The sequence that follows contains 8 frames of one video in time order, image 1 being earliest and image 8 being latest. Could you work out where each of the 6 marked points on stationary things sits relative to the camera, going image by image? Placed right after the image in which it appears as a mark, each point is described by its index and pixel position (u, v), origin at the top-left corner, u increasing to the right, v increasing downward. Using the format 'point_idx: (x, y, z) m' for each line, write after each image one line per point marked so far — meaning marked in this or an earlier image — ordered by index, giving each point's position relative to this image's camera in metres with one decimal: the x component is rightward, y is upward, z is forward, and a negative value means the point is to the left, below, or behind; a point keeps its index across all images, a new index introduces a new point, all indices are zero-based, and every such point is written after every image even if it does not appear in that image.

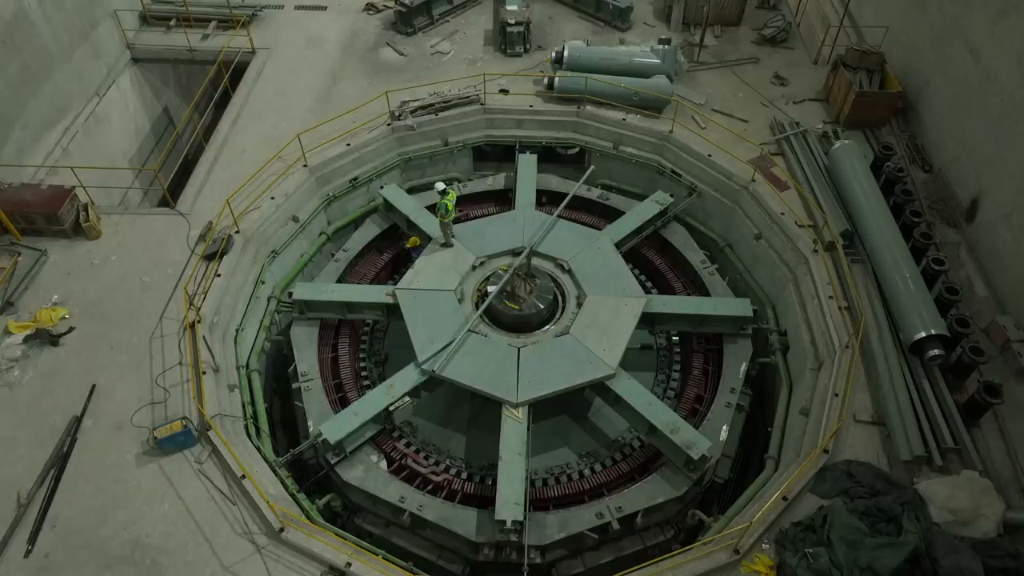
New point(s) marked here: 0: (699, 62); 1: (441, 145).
0: (+3.8, +4.7, +14.4) m
1: (-1.3, +2.7, +13.2) m
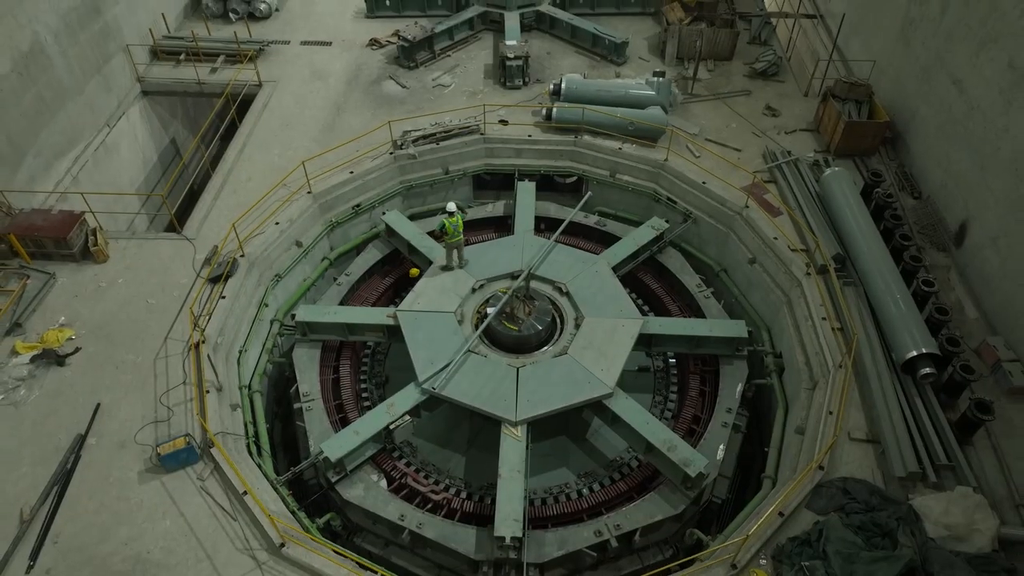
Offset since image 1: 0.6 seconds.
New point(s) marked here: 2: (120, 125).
0: (+3.8, +4.1, +14.9) m
1: (-1.3, +2.2, +13.5) m
2: (-8.1, +3.4, +14.5) m
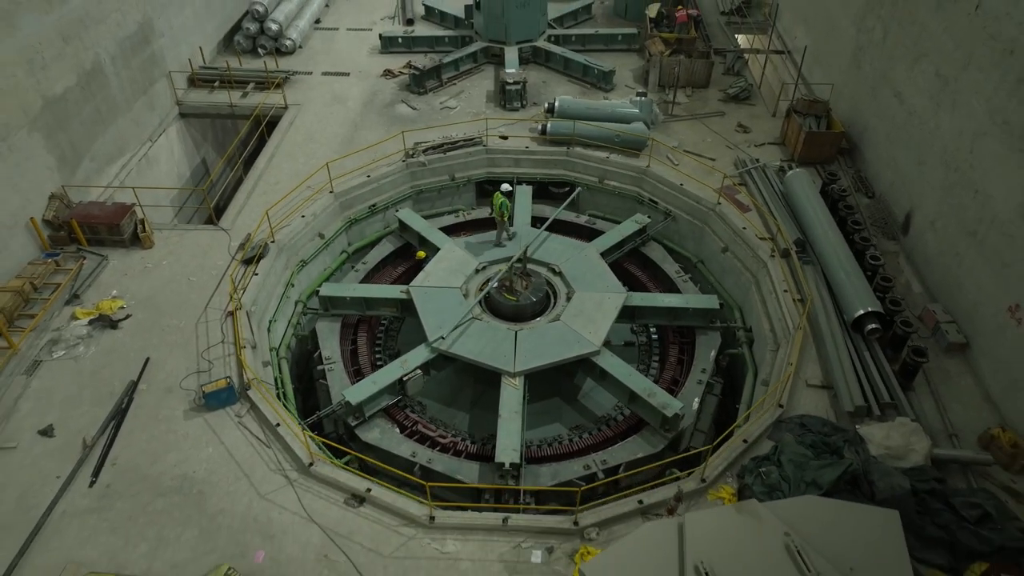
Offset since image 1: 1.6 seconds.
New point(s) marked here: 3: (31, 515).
0: (+3.8, +4.1, +16.7) m
1: (-1.4, +2.3, +15.1) m
2: (-8.1, +3.4, +16.2) m
3: (-6.0, -2.8, +8.8) m
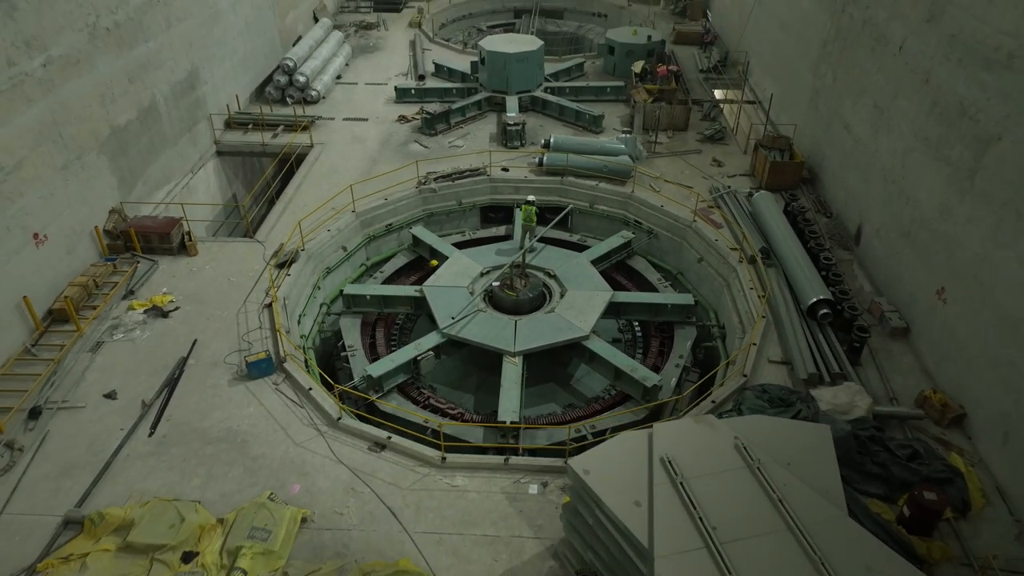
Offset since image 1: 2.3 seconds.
0: (+3.8, +3.6, +18.8) m
1: (-1.4, +2.0, +17.1) m
2: (-8.1, +3.0, +18.3) m
3: (-6.0, -2.5, +10.3) m
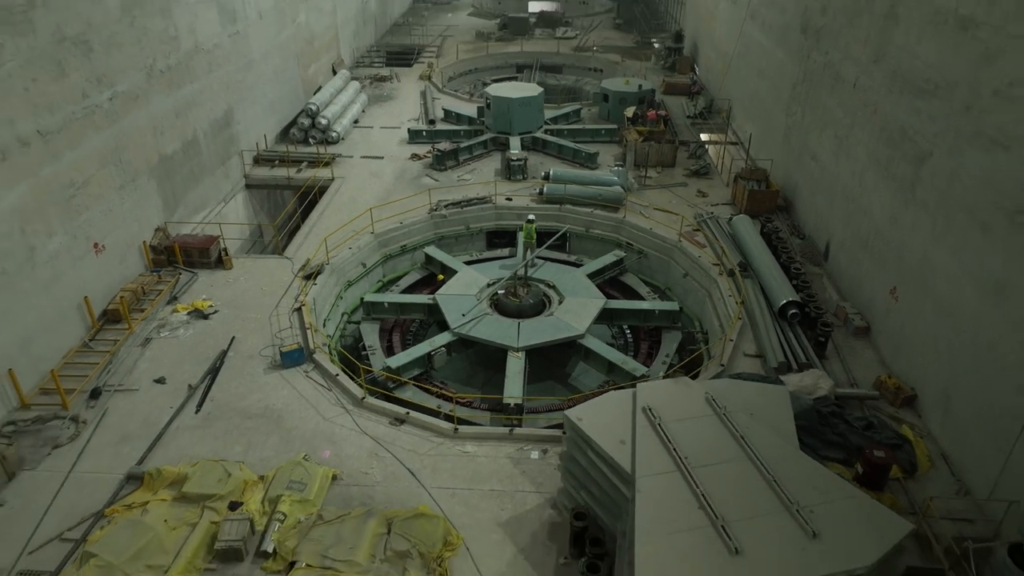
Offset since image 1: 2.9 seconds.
0: (+3.9, +3.0, +20.6) m
1: (-1.3, +1.6, +18.8) m
2: (-8.0, +2.4, +20.1) m
3: (-5.9, -2.3, +11.7) m
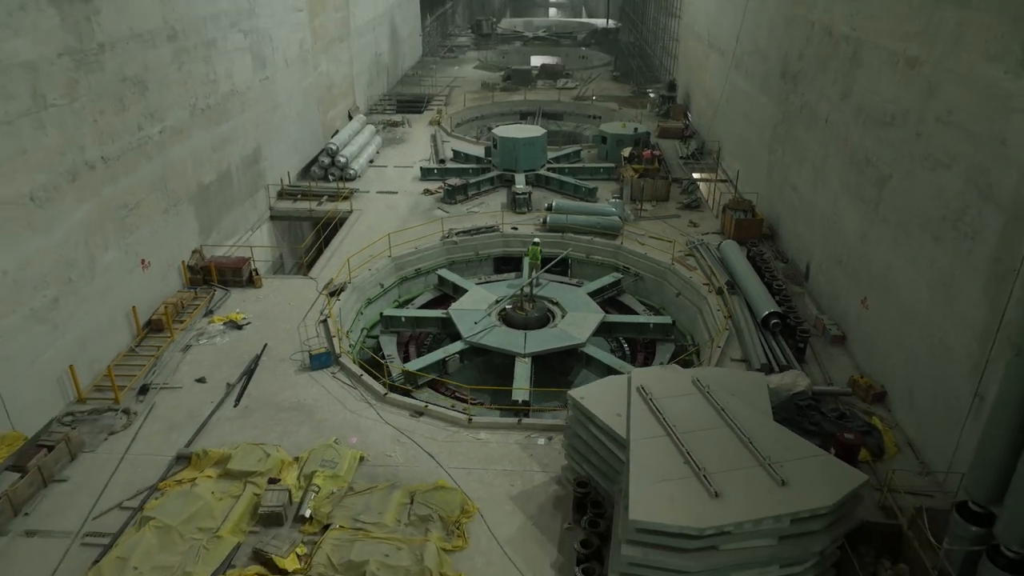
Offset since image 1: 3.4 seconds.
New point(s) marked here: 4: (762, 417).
0: (+4.1, +2.3, +22.2) m
1: (-1.1, +0.9, +20.3) m
2: (-7.8, +1.7, +21.7) m
3: (-5.8, -2.4, +12.9) m
4: (+3.6, -1.8, +10.0) m
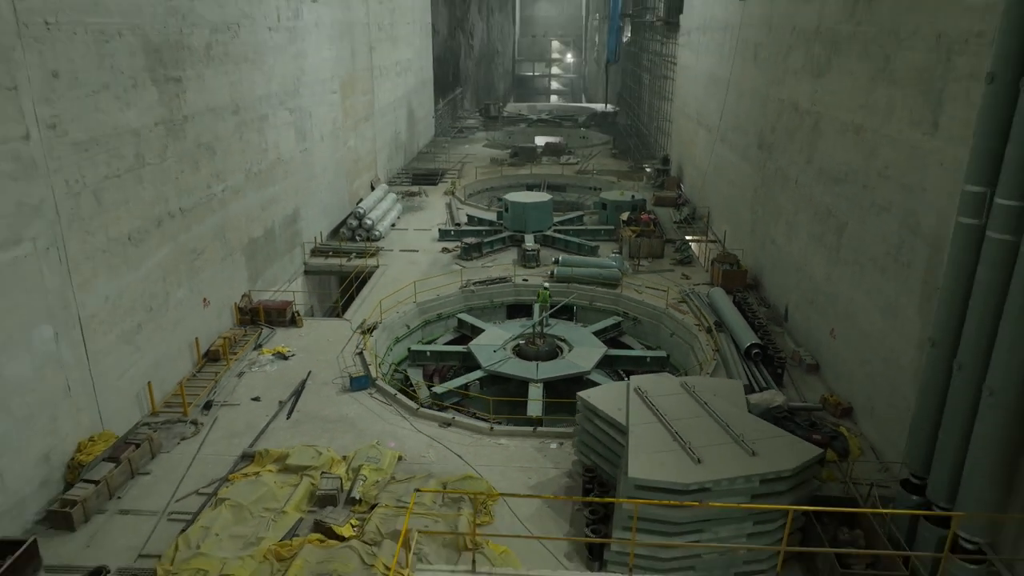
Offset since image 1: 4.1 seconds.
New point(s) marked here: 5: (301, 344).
0: (+4.4, +0.6, +24.7) m
1: (-0.7, -0.5, +22.7) m
2: (-7.5, +0.2, +24.1) m
3: (-5.5, -3.0, +15.0) m
4: (+3.9, -2.1, +12.1) m
5: (-5.7, -1.5, +18.9) m
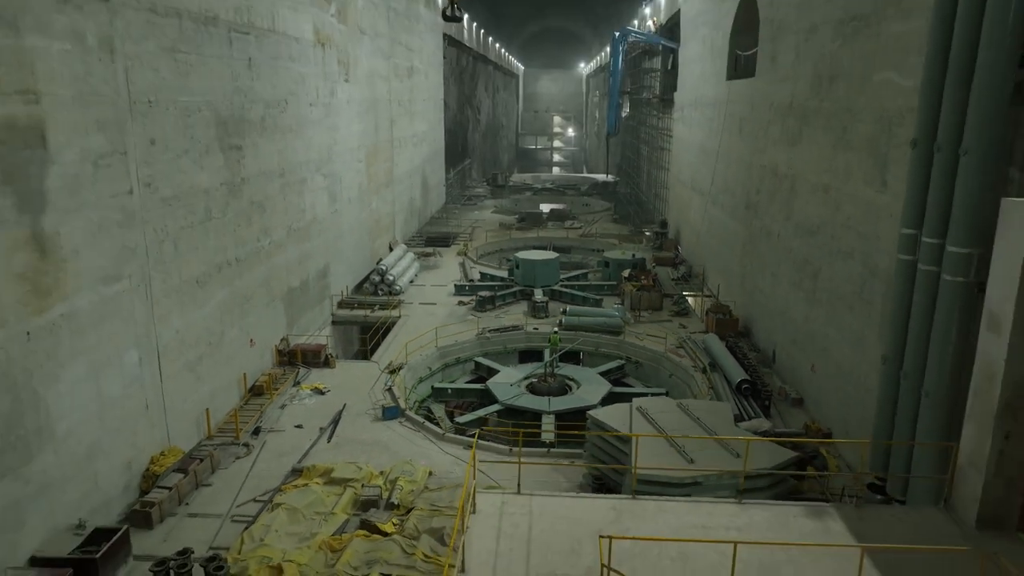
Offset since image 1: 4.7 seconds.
0: (+4.9, -1.2, +26.9) m
1: (-0.3, -2.1, +24.8) m
2: (-7.1, -1.6, +26.3) m
3: (-5.1, -3.9, +16.8) m
4: (+4.3, -2.7, +14.1) m
5: (-5.3, -2.8, +20.9) m
